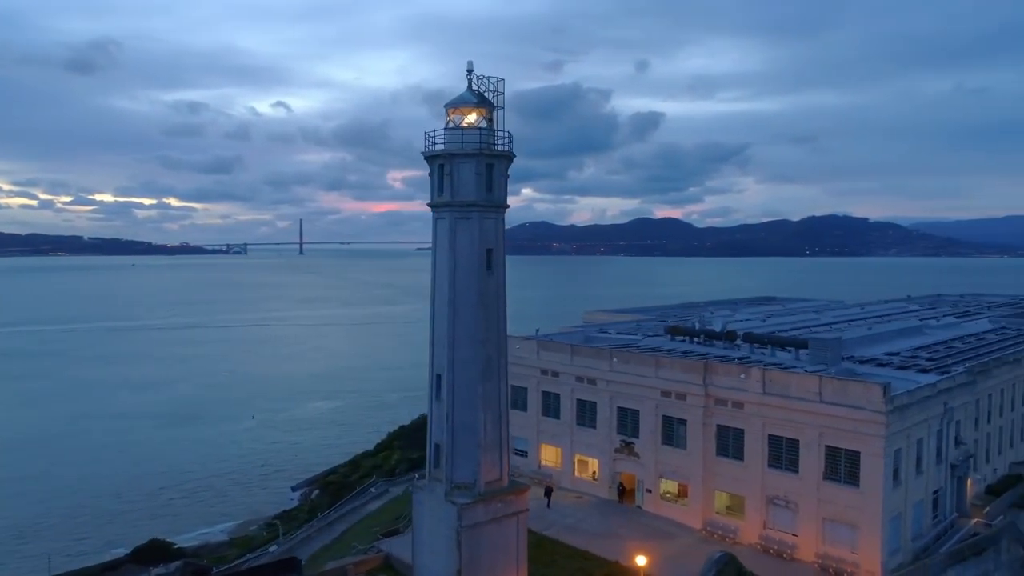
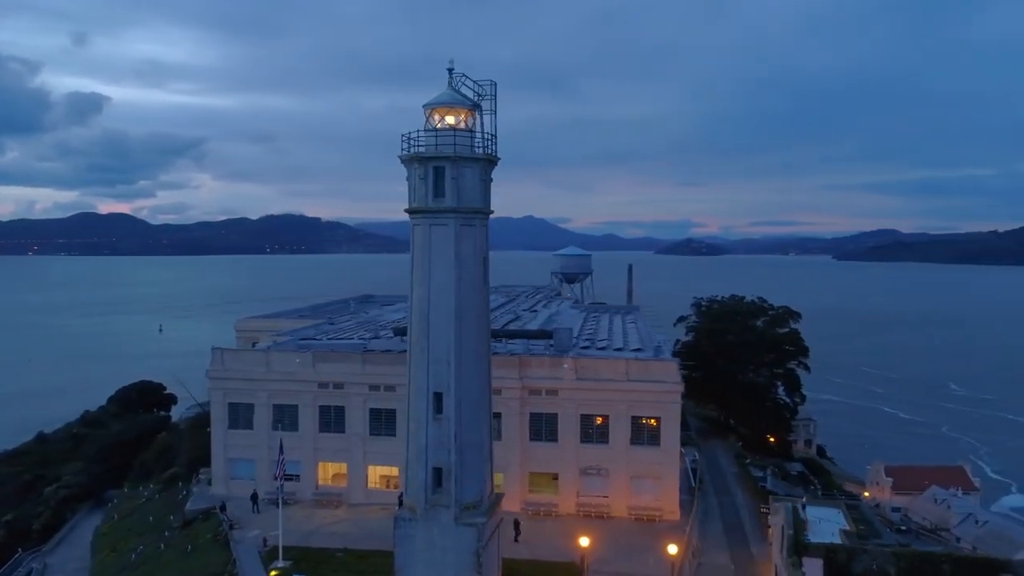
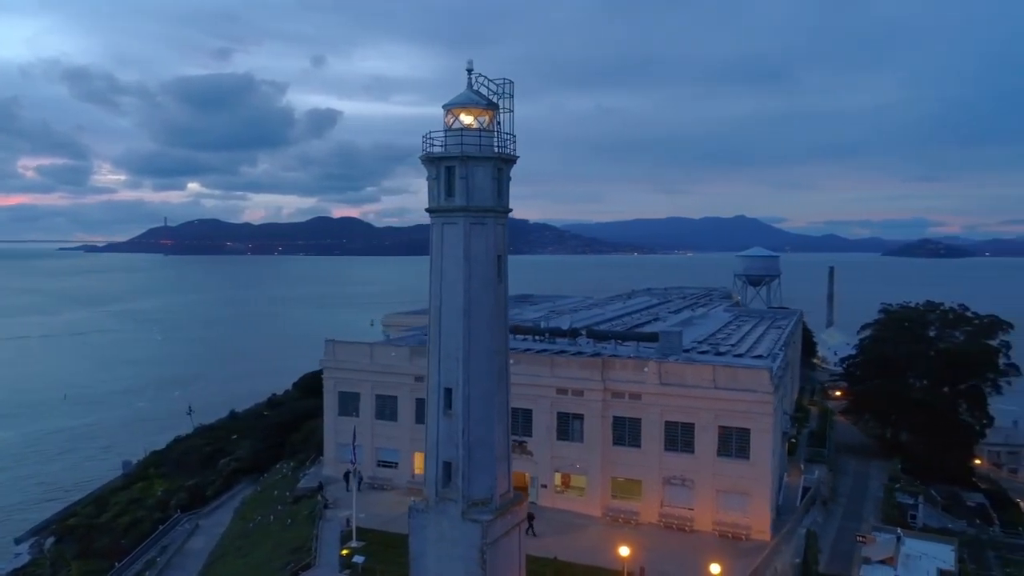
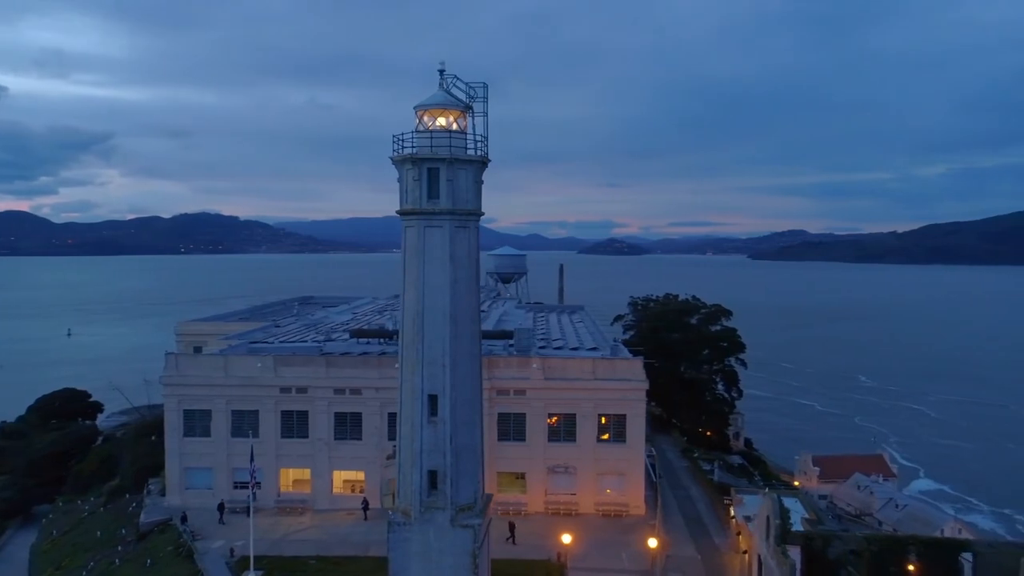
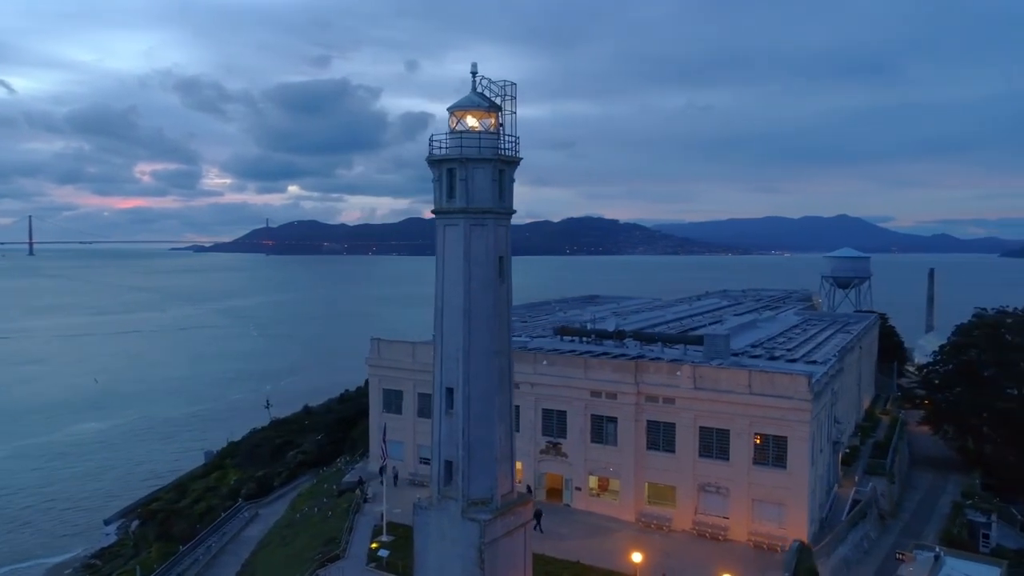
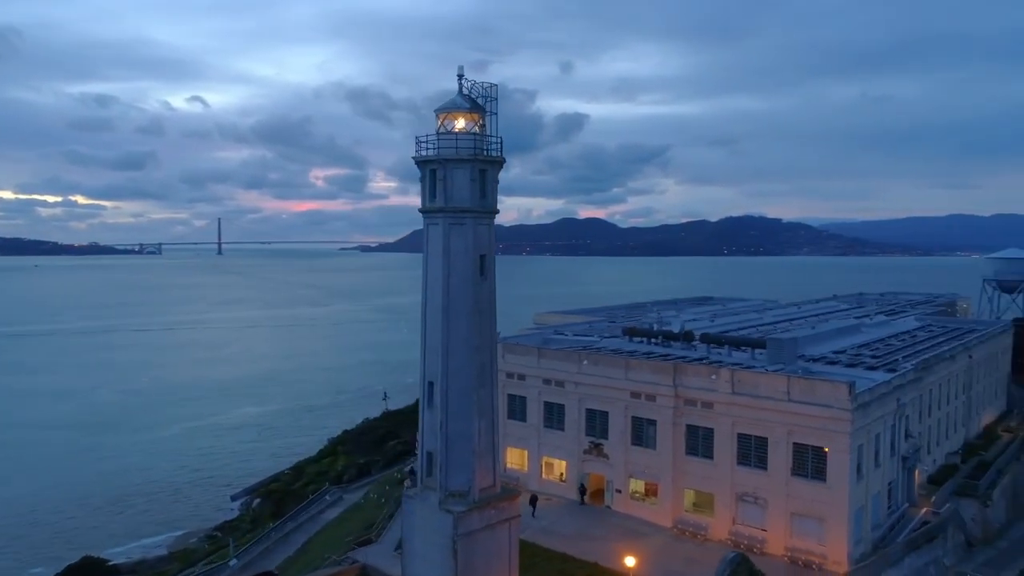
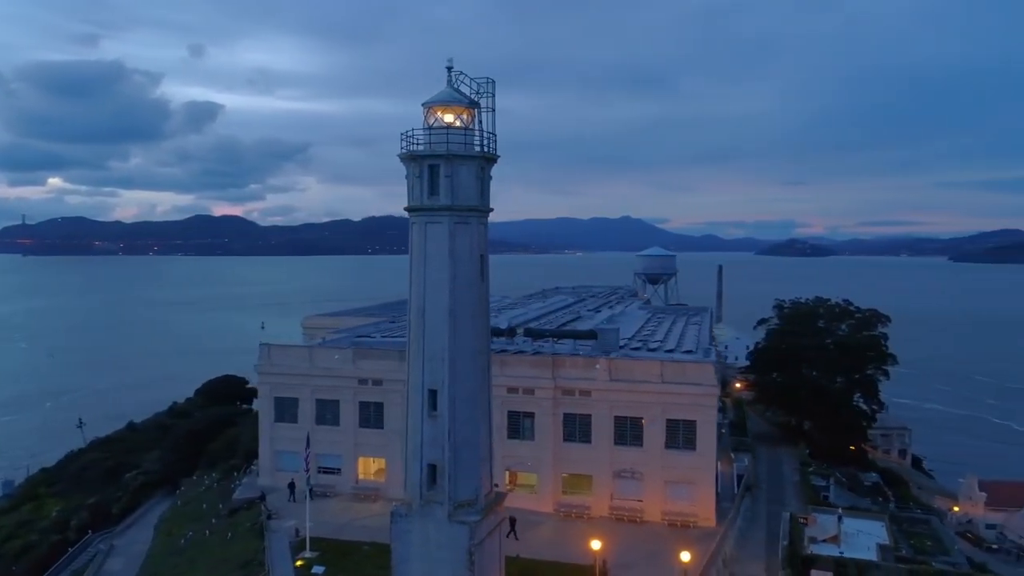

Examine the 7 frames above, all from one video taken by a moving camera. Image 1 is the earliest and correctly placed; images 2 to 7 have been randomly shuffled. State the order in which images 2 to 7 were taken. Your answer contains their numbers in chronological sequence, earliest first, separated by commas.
6, 5, 3, 7, 2, 4
